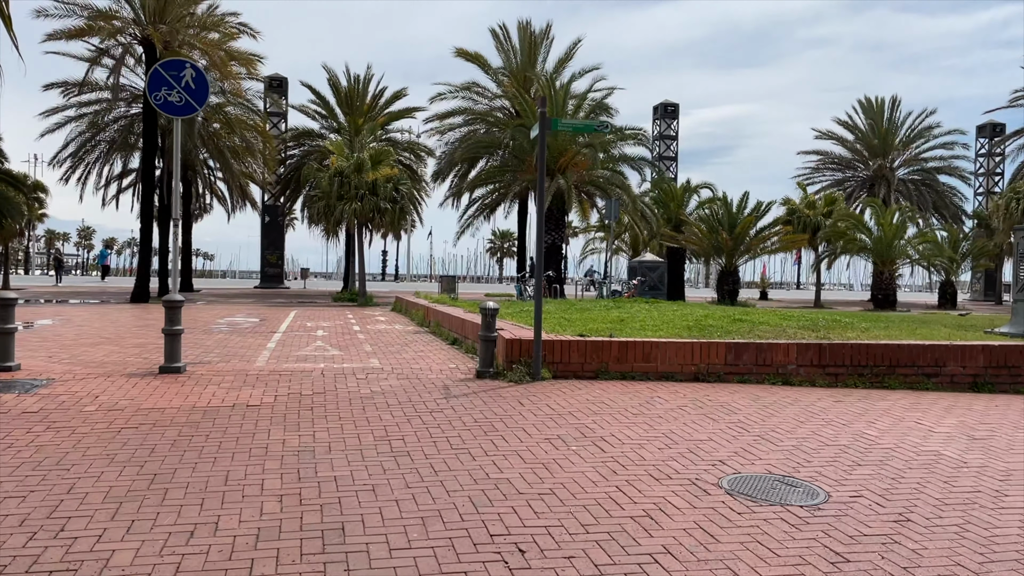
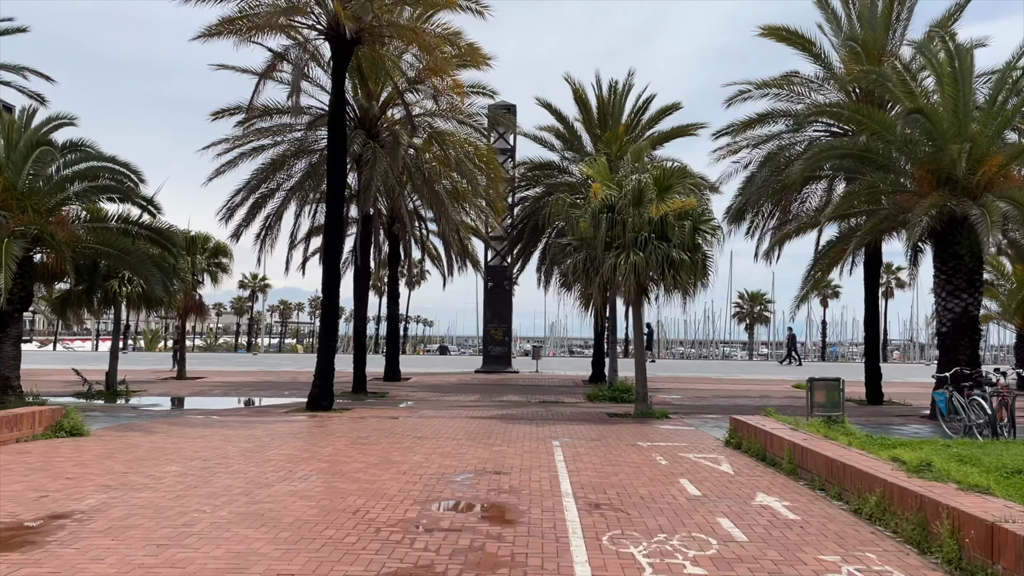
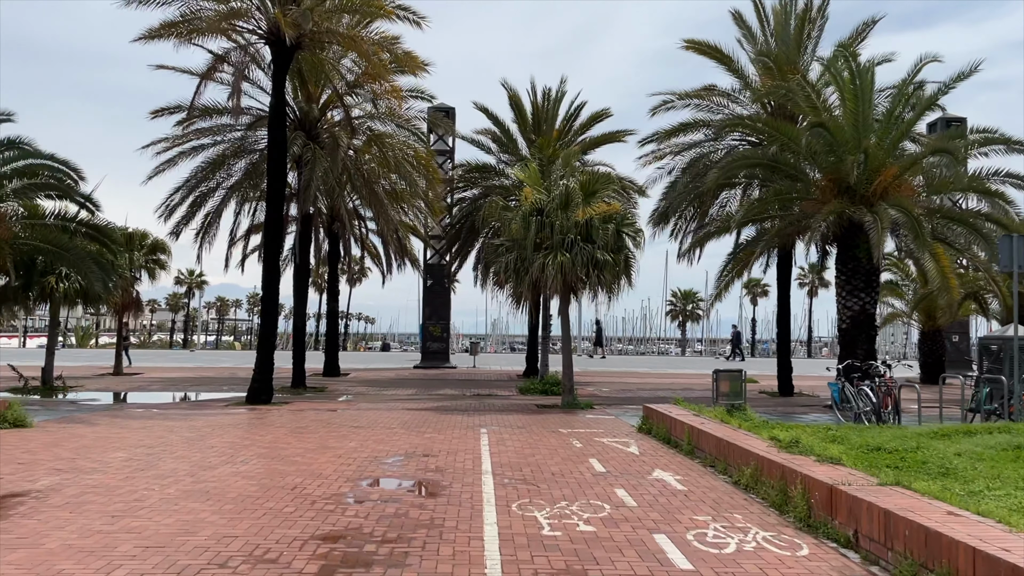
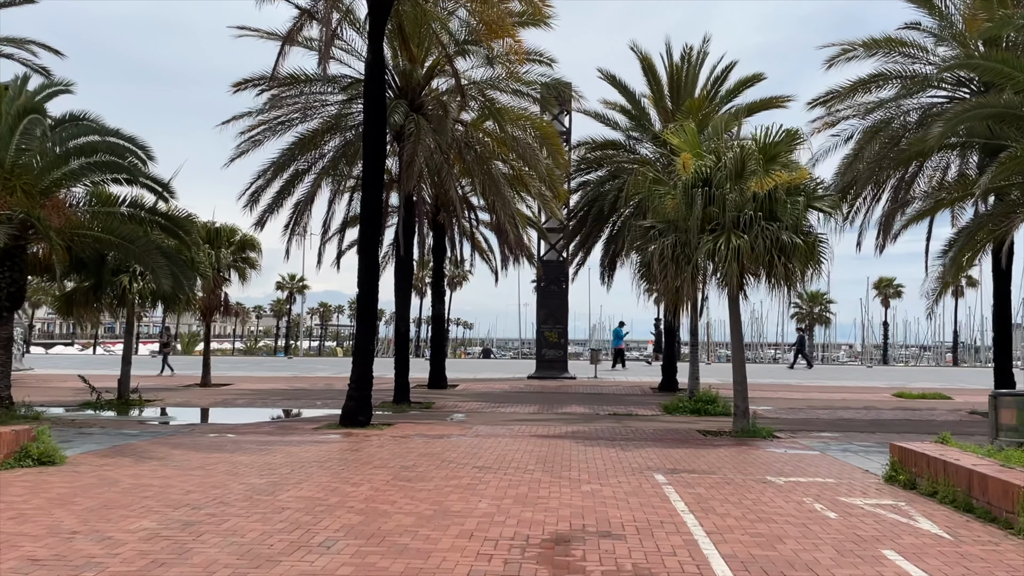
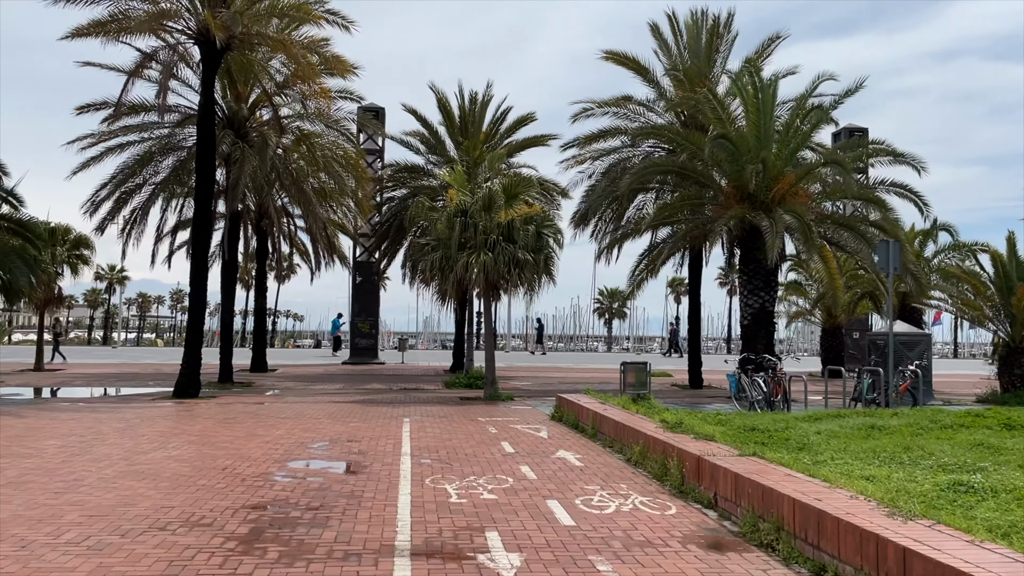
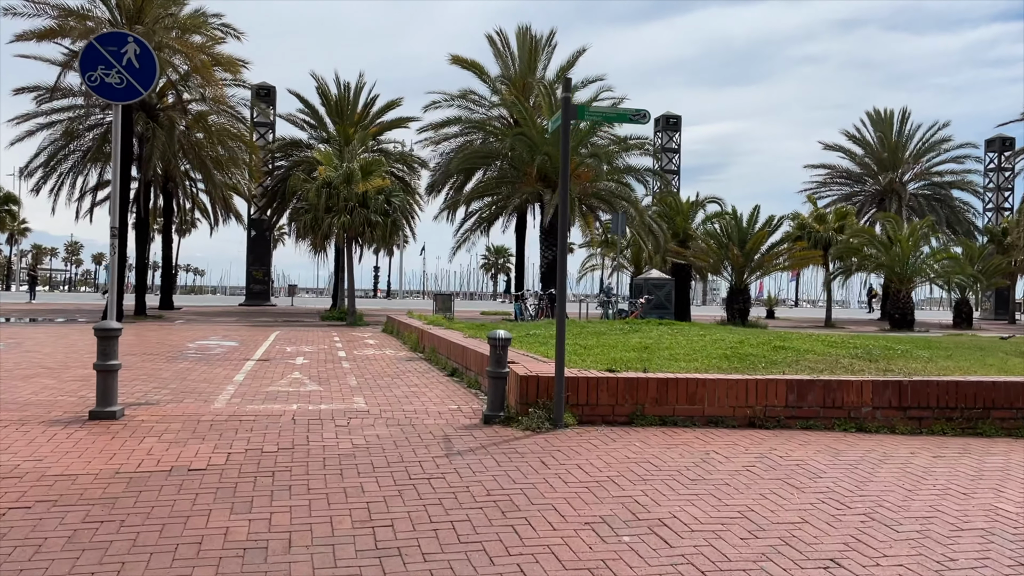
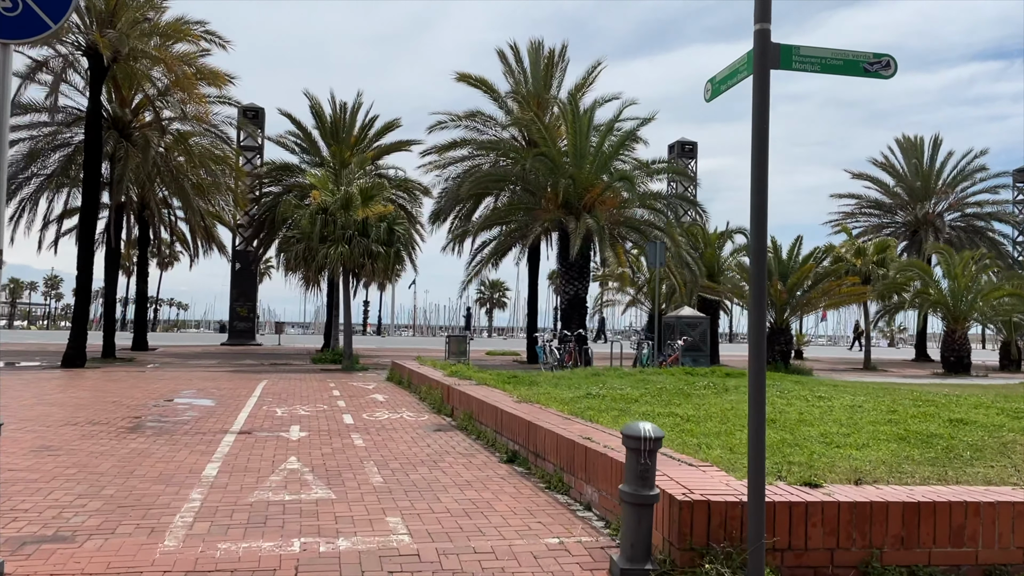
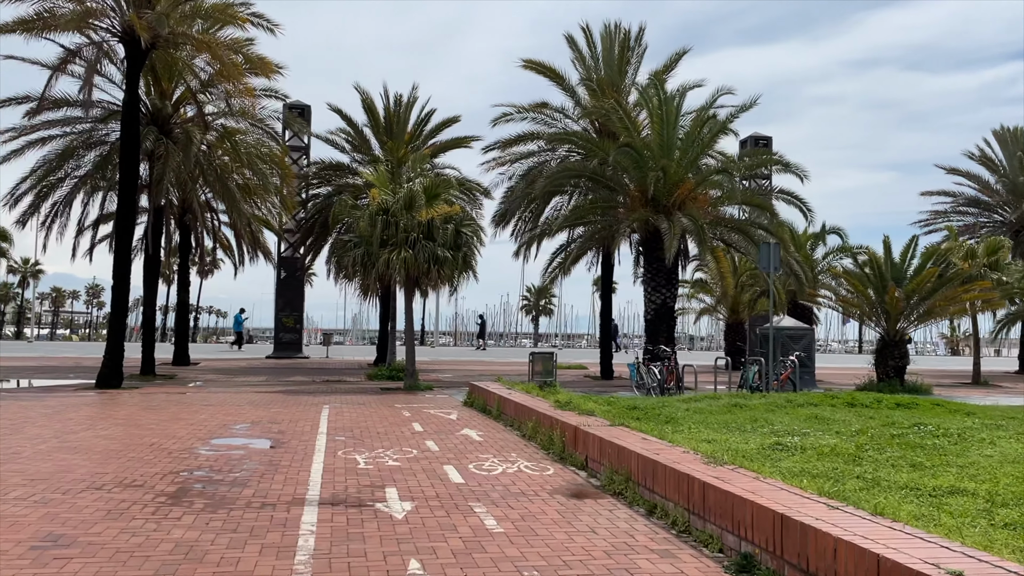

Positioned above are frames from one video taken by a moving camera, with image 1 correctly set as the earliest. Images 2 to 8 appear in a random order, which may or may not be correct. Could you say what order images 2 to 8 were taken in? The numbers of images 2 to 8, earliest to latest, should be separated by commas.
6, 7, 8, 5, 3, 2, 4
